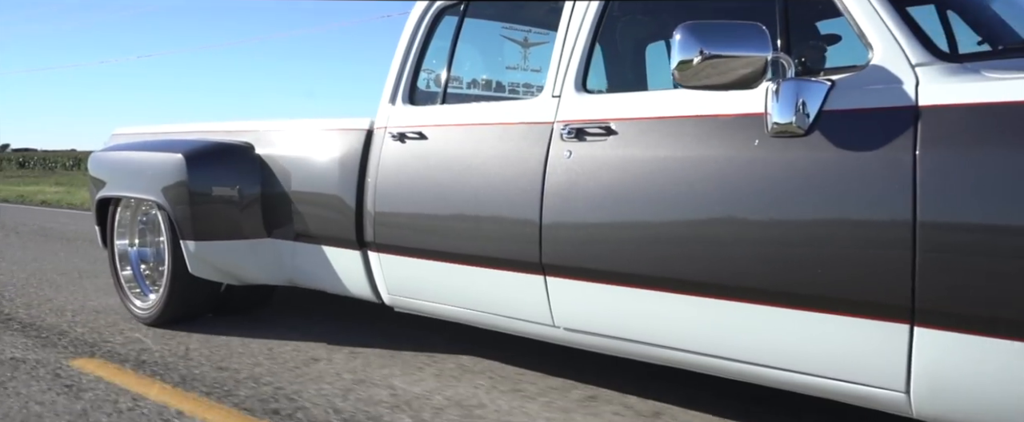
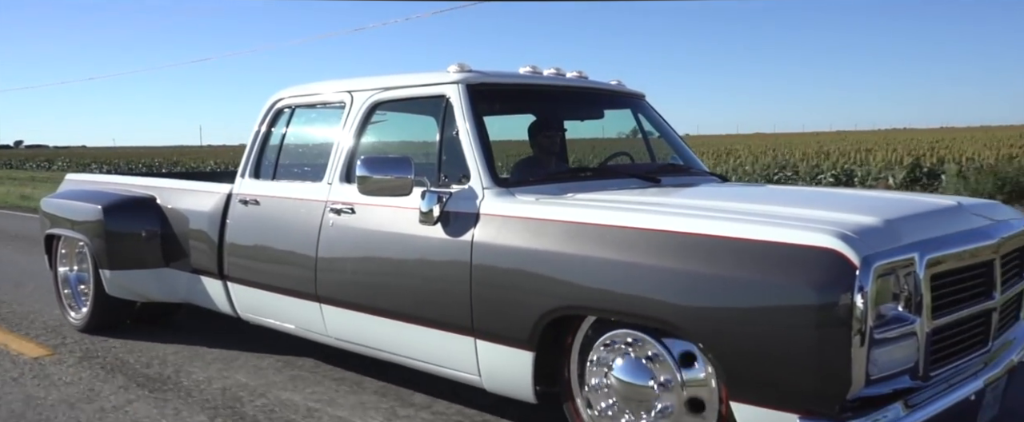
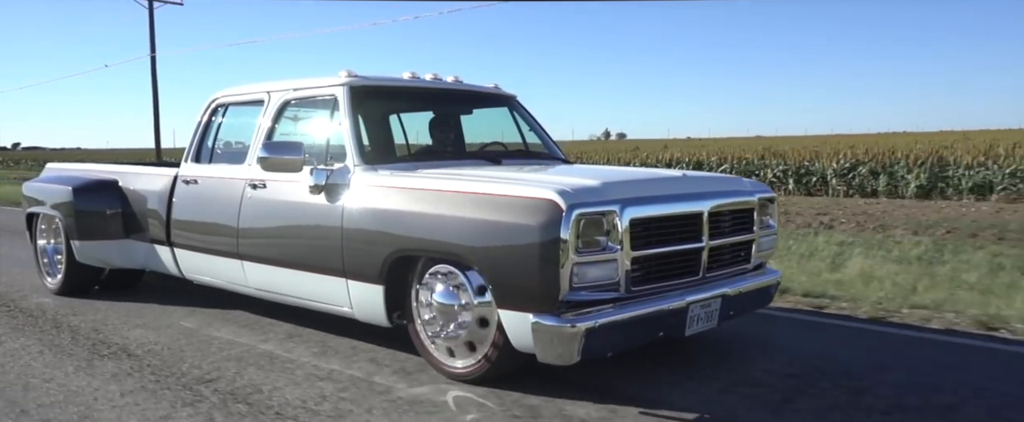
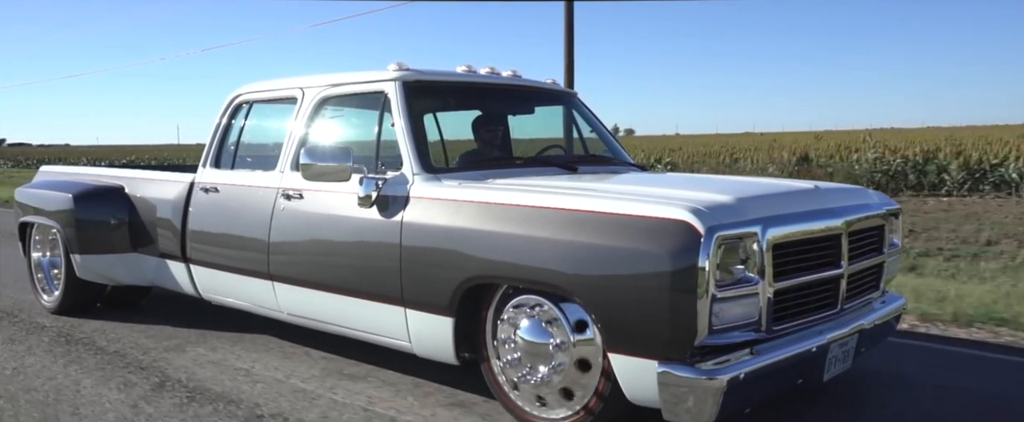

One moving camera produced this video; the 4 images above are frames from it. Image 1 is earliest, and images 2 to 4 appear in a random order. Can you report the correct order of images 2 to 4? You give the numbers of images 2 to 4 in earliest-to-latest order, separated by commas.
2, 4, 3
